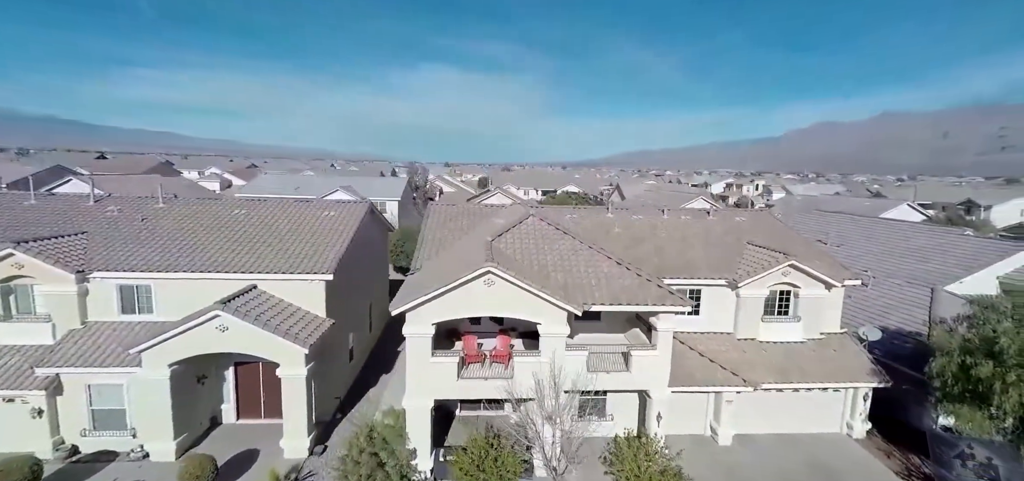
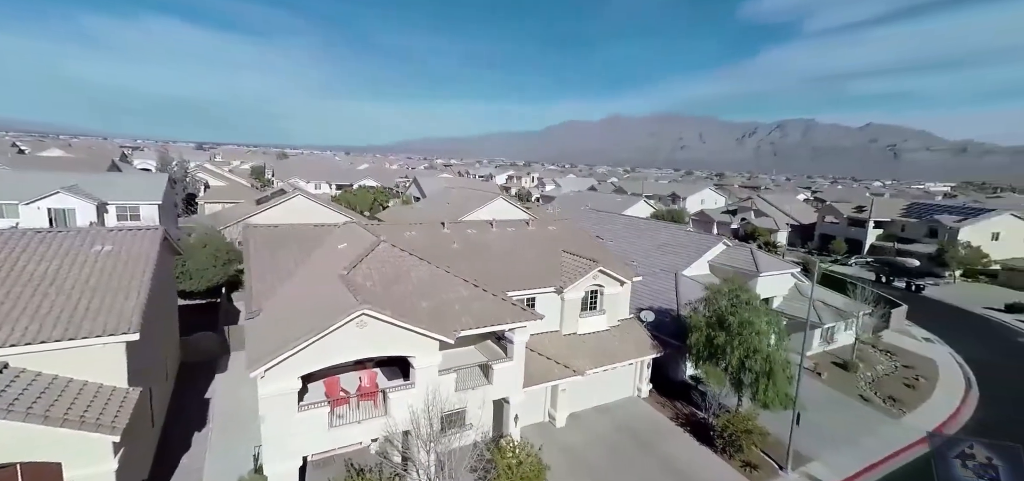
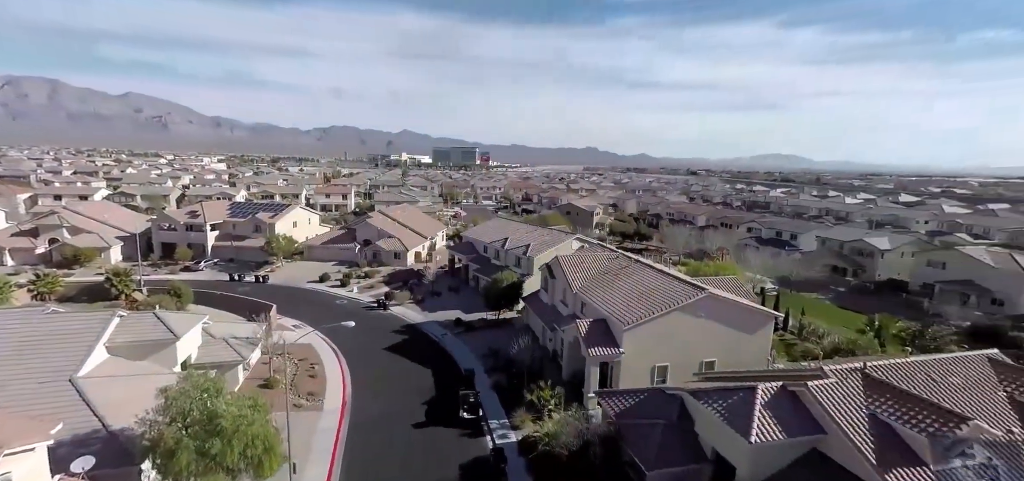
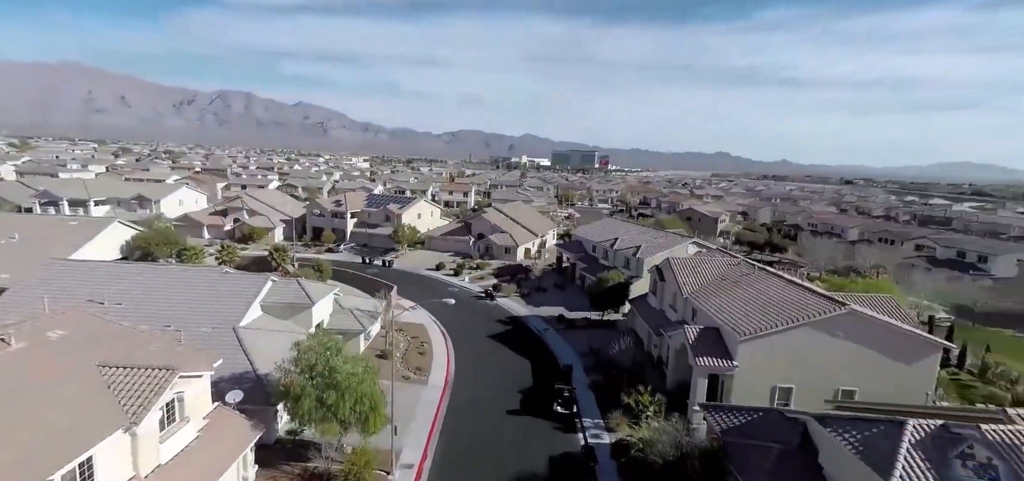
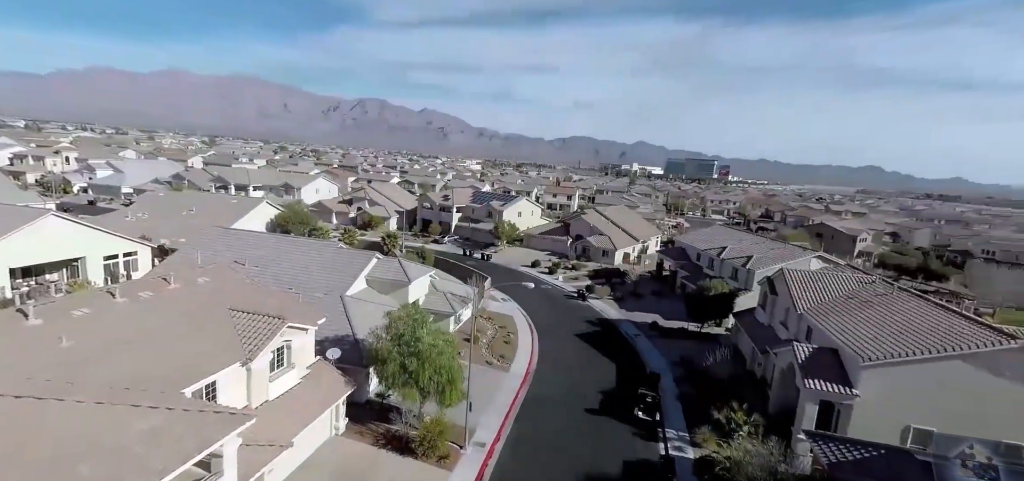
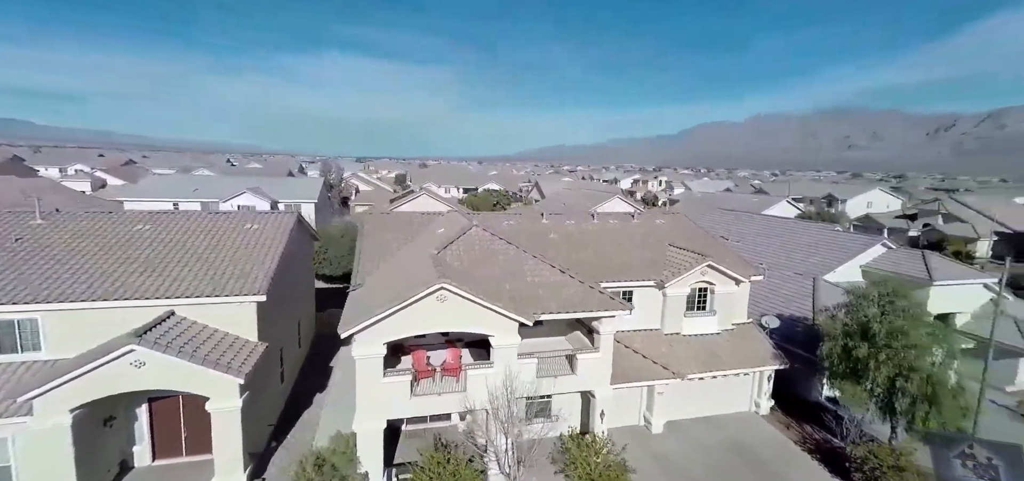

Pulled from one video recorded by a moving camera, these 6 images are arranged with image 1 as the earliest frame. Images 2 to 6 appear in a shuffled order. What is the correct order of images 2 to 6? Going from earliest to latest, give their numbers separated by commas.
6, 2, 5, 4, 3
